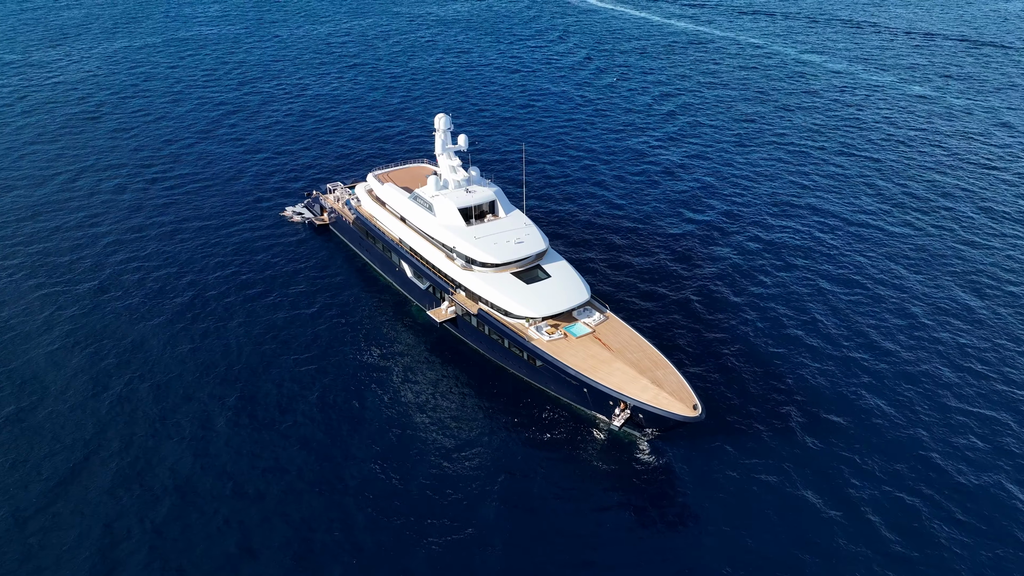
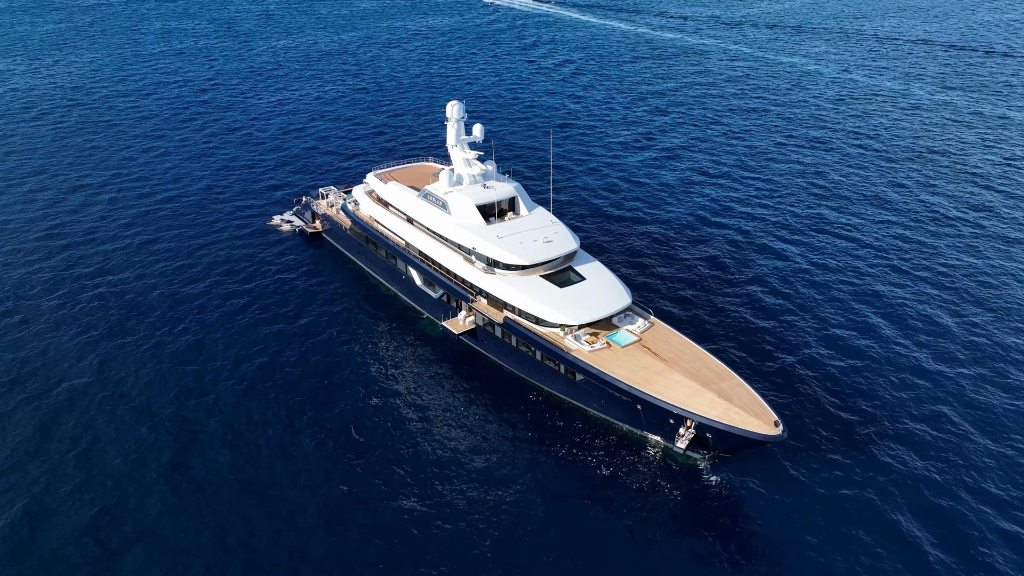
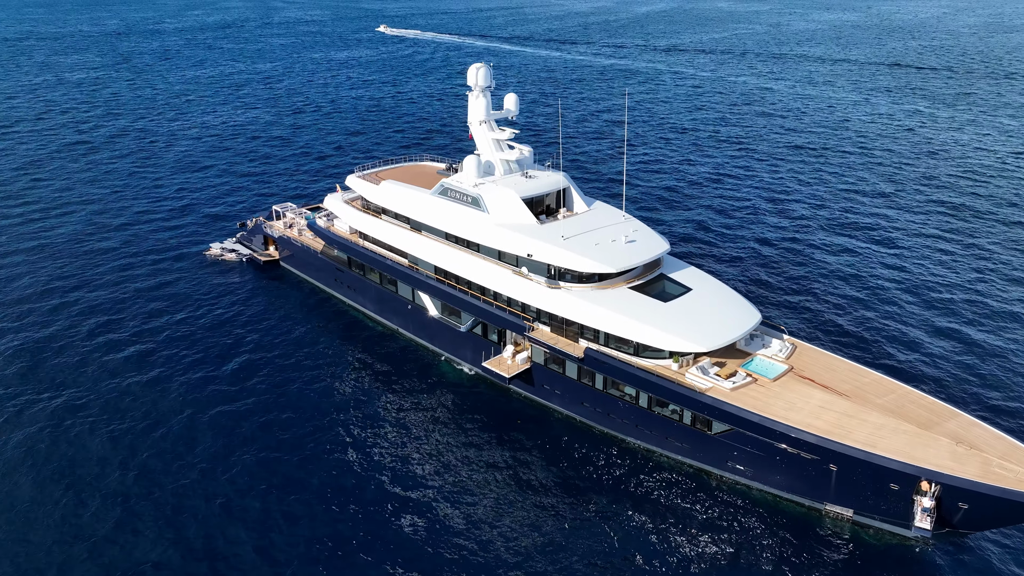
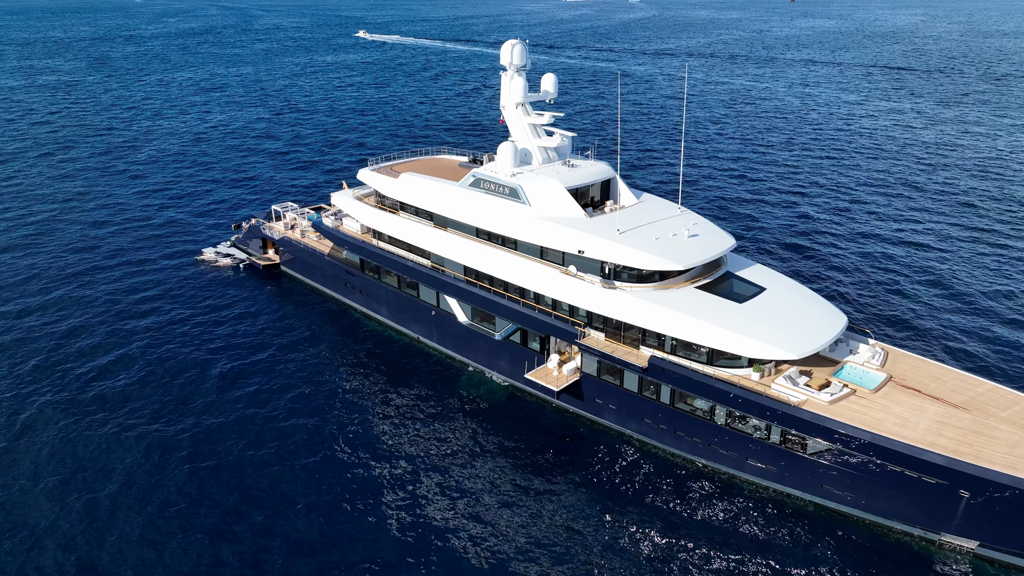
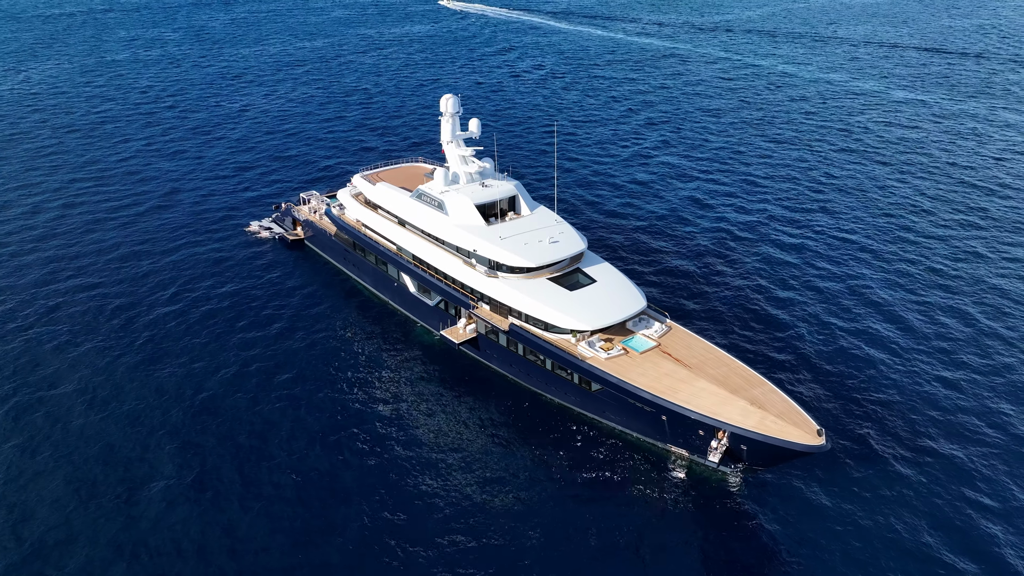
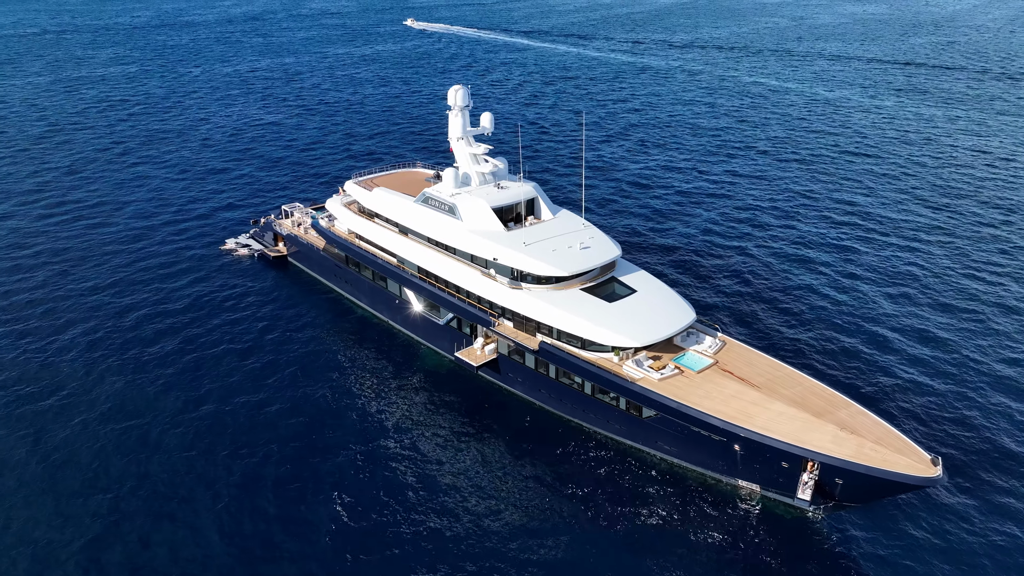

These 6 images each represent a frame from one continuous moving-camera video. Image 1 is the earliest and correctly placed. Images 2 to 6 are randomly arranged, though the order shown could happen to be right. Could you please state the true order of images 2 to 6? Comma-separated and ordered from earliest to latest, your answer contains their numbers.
2, 5, 6, 3, 4
